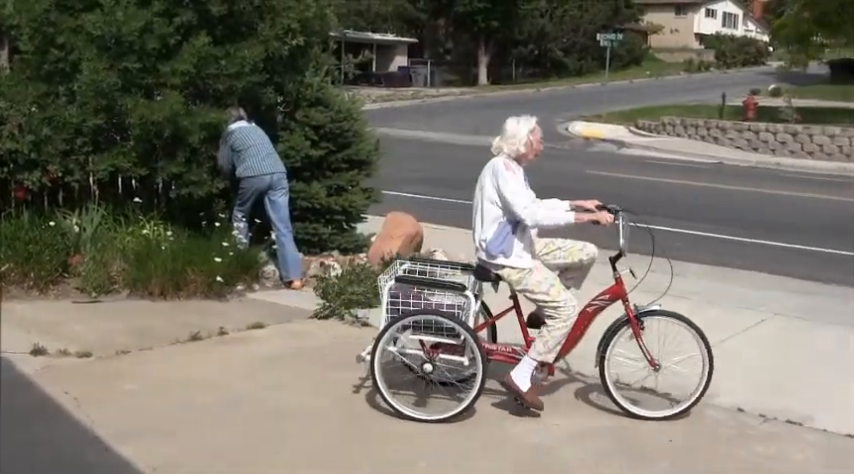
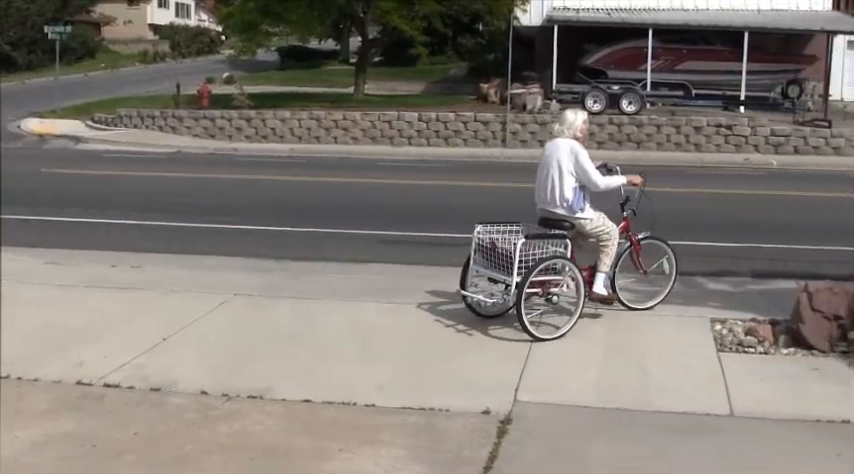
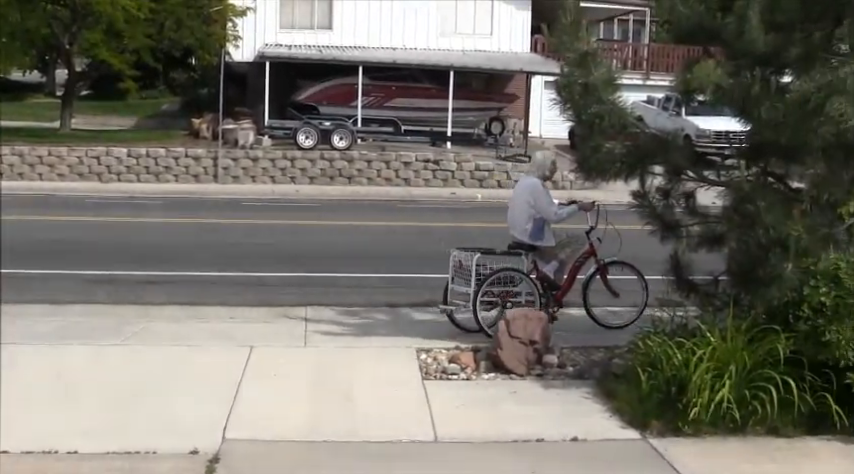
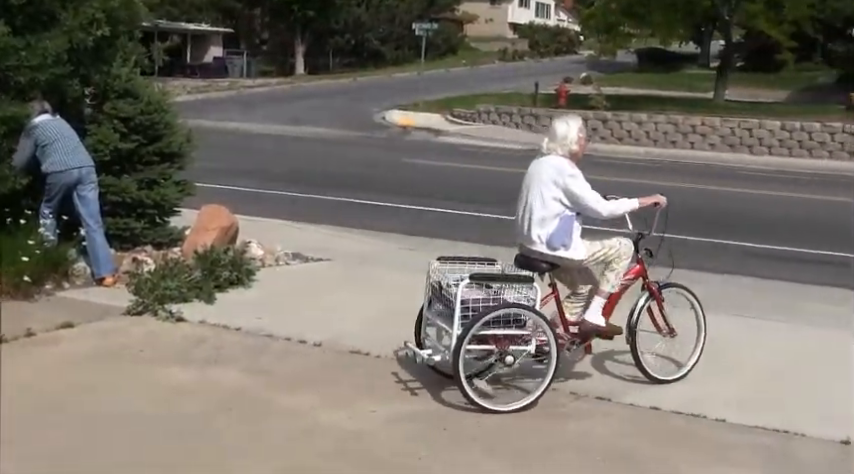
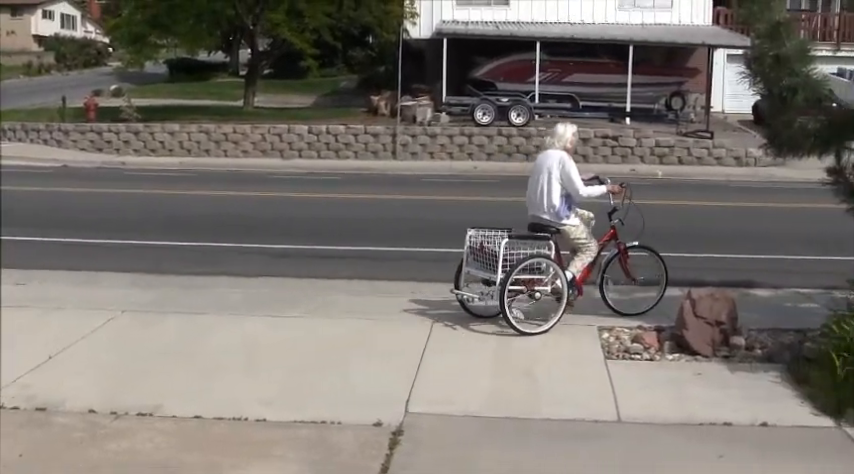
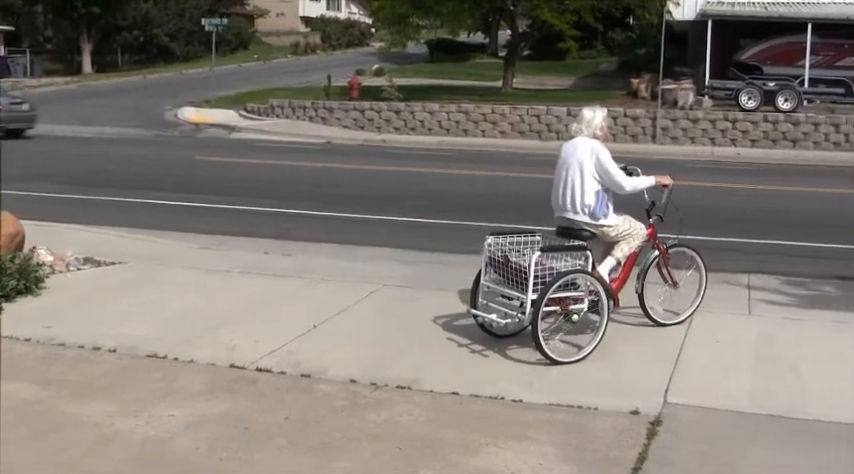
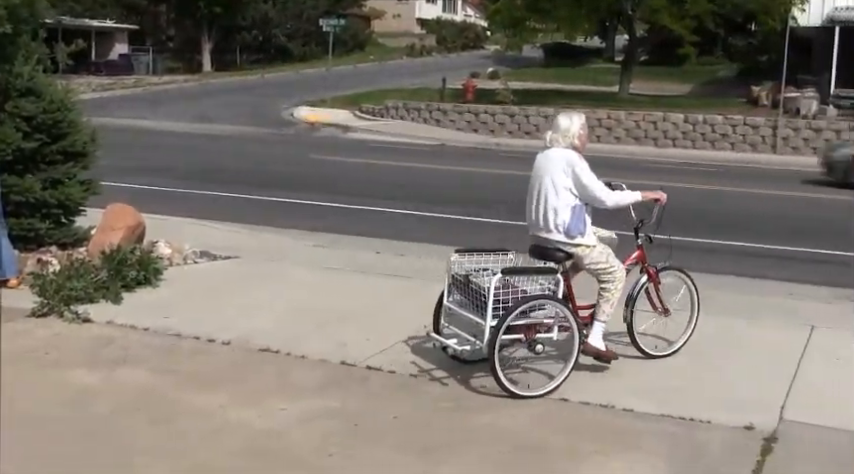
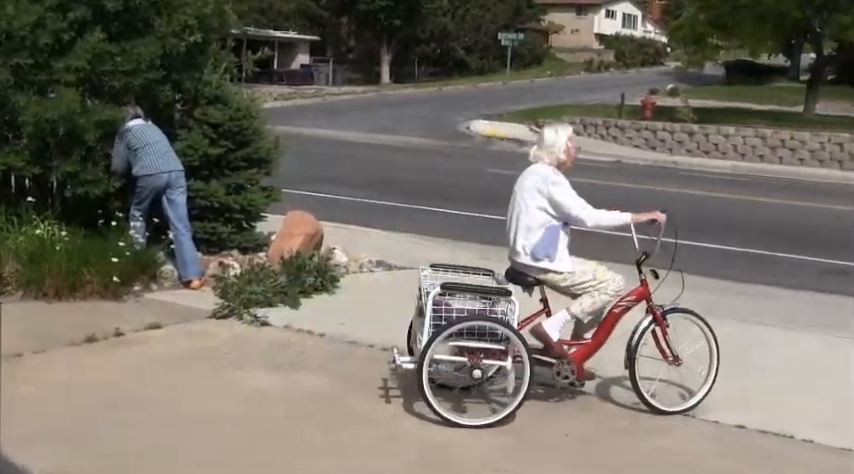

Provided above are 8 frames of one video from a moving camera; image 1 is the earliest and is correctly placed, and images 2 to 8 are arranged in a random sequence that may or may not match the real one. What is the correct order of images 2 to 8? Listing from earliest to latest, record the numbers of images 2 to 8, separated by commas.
8, 4, 7, 6, 2, 5, 3
